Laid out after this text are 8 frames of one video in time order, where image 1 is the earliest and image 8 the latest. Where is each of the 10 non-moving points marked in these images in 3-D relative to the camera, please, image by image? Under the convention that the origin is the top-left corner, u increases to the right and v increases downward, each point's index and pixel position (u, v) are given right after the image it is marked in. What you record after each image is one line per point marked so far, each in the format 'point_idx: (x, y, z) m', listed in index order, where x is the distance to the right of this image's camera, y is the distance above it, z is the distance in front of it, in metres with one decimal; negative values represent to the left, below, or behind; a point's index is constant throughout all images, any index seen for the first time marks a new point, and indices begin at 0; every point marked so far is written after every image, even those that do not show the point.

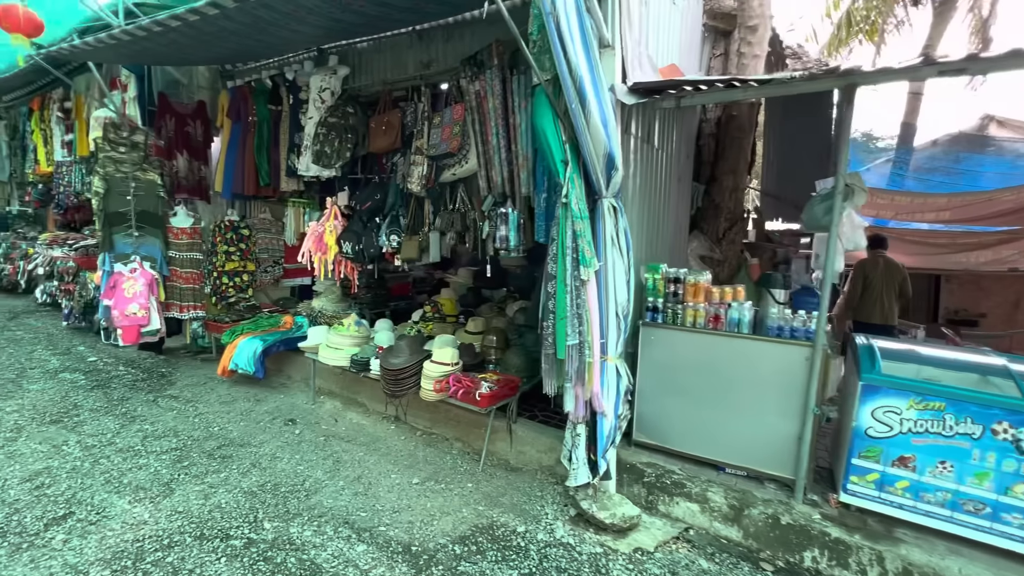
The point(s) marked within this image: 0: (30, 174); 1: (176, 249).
0: (-7.0, +1.7, +6.9) m
1: (-3.2, +0.4, +4.5) m
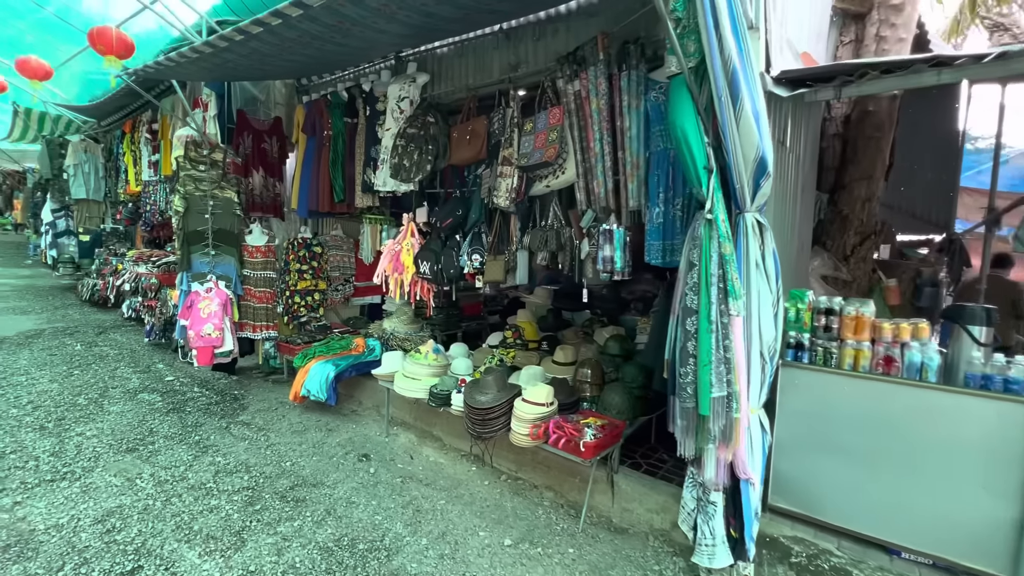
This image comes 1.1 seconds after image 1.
0: (-6.0, +1.4, +7.2) m
1: (-2.5, +0.2, +4.4) m
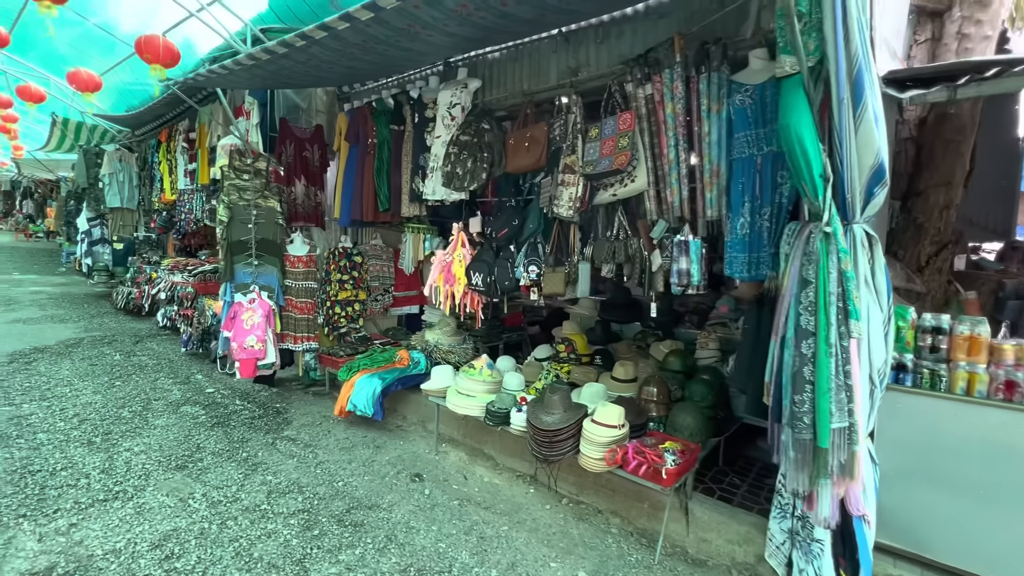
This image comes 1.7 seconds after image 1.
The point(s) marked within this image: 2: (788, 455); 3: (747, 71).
0: (-5.5, +1.3, +7.2) m
1: (-2.0, +0.1, +4.4) m
2: (+1.0, -0.6, +1.8) m
3: (+1.2, +1.1, +2.4) m
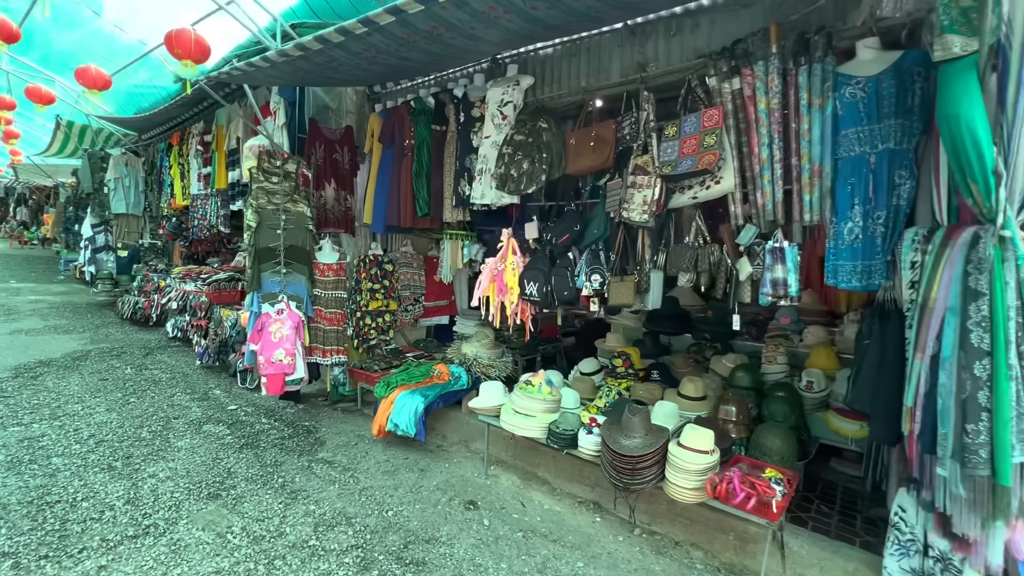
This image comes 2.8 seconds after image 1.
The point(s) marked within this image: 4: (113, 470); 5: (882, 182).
0: (-5.1, +1.2, +7.0) m
1: (-1.7, 0.0, +4.1) m
2: (+1.5, -0.7, +1.6) m
3: (+1.6, +1.0, +2.2) m
4: (-2.5, -1.1, +3.0) m
5: (+1.6, +0.5, +2.1) m
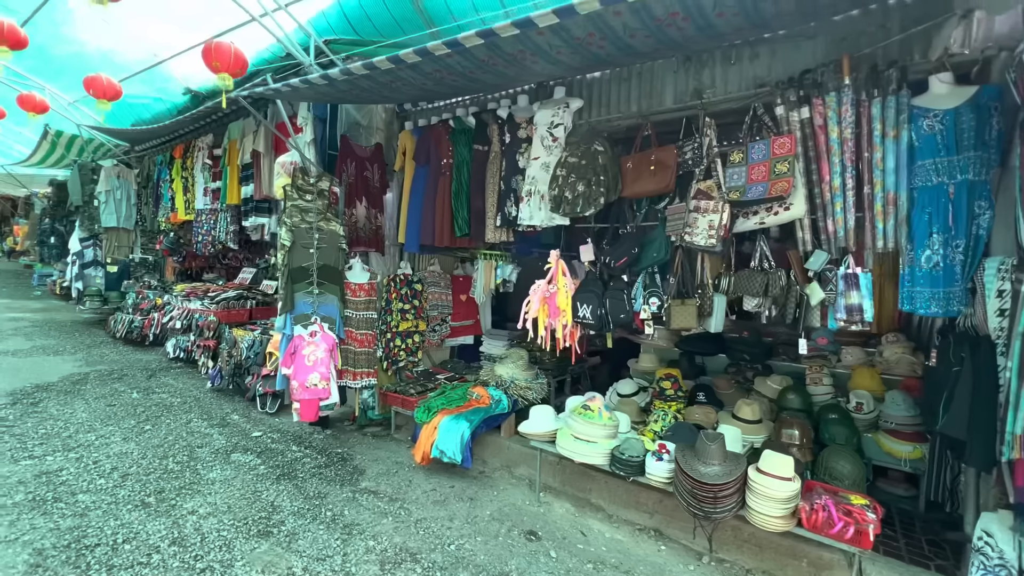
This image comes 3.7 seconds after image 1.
0: (-5.0, +0.9, +6.7) m
1: (-1.3, -0.2, +4.0) m
2: (+1.9, -0.8, +1.6) m
3: (+2.0, +0.9, +2.2) m
4: (-2.1, -1.3, +2.8) m
5: (+2.0, +0.3, +2.1) m
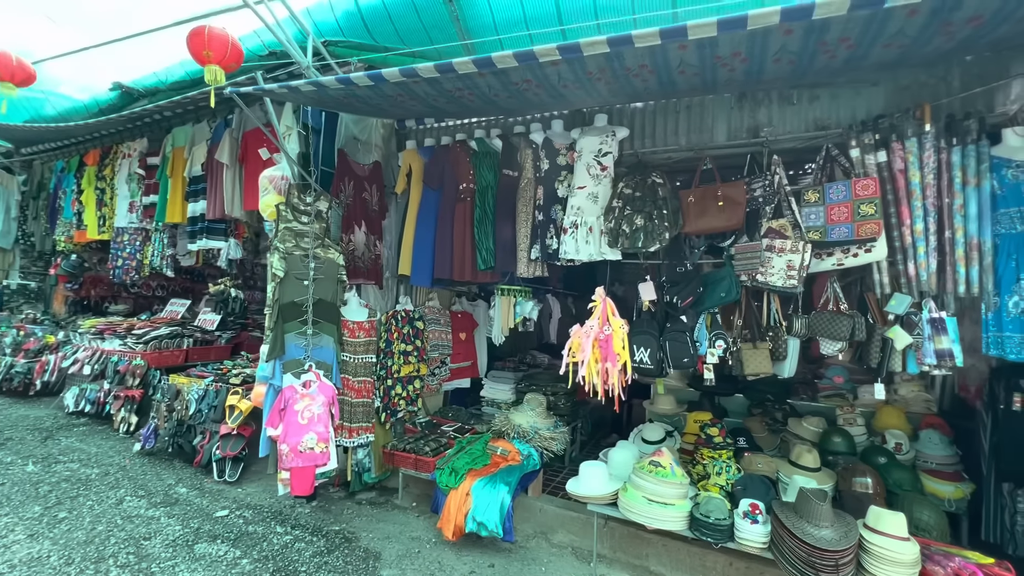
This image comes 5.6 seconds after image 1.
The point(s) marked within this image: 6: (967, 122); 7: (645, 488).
0: (-5.2, +0.5, +5.4) m
1: (-1.2, -0.5, +3.4) m
2: (+2.5, -1.0, +1.5) m
3: (+2.4, +0.7, +2.3) m
4: (-1.7, -1.5, +2.0) m
5: (+2.5, +0.1, +2.2) m
6: (+2.3, +0.8, +2.4) m
7: (+0.7, -1.1, +2.6) m
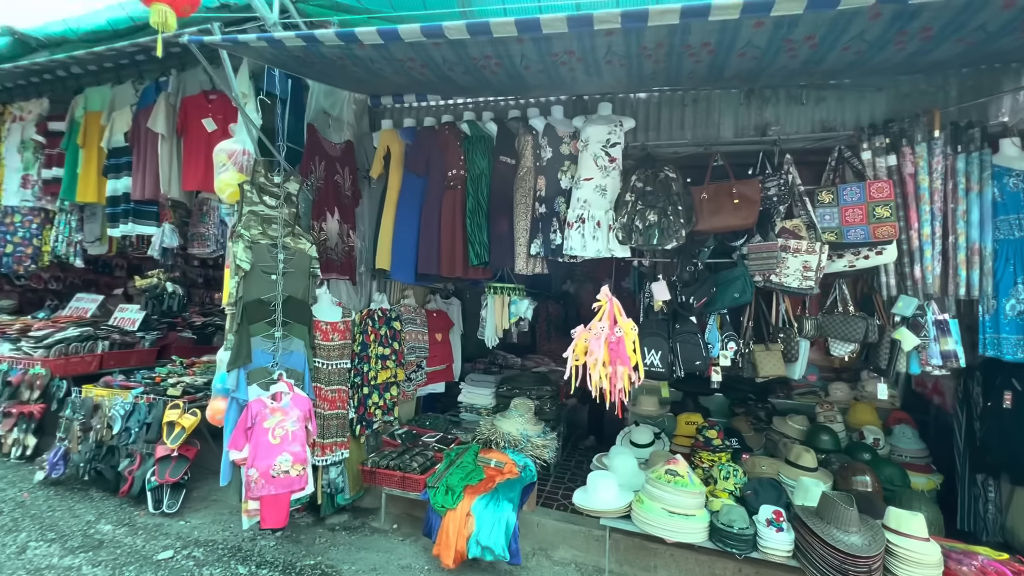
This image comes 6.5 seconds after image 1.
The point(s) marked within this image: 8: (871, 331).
0: (-5.5, +0.6, +4.4) m
1: (-1.2, -0.4, +2.9) m
2: (+2.7, -1.0, +1.7) m
3: (+2.5, +0.7, +2.4) m
4: (-1.6, -1.5, +1.5) m
5: (+2.6, +0.1, +2.3) m
6: (+2.4, +0.8, +2.4) m
7: (+0.8, -1.1, +2.5) m
8: (+1.9, -0.2, +2.5) m
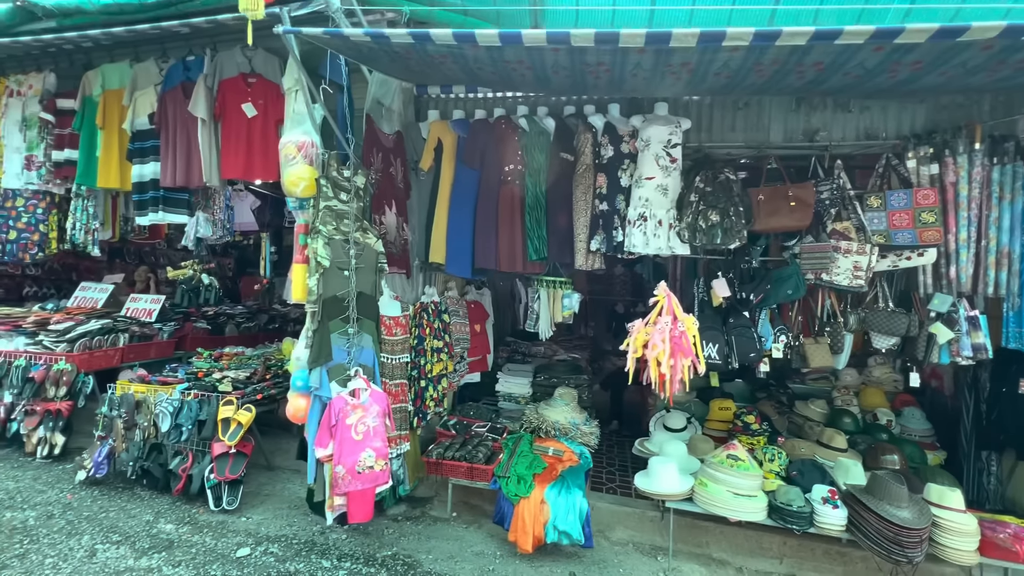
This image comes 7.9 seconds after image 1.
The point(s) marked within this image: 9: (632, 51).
0: (-5.2, +0.7, +4.0) m
1: (-0.8, -0.4, +2.9) m
2: (+3.1, -1.0, +2.0) m
3: (+3.0, +0.7, +2.7) m
4: (-1.0, -1.5, +1.5) m
5: (+3.1, +0.1, +2.6) m
6: (+2.8, +0.8, +2.7) m
7: (+1.2, -1.1, +2.7) m
8: (+2.3, -0.2, +2.8) m
9: (+0.4, +1.0, +2.0) m
